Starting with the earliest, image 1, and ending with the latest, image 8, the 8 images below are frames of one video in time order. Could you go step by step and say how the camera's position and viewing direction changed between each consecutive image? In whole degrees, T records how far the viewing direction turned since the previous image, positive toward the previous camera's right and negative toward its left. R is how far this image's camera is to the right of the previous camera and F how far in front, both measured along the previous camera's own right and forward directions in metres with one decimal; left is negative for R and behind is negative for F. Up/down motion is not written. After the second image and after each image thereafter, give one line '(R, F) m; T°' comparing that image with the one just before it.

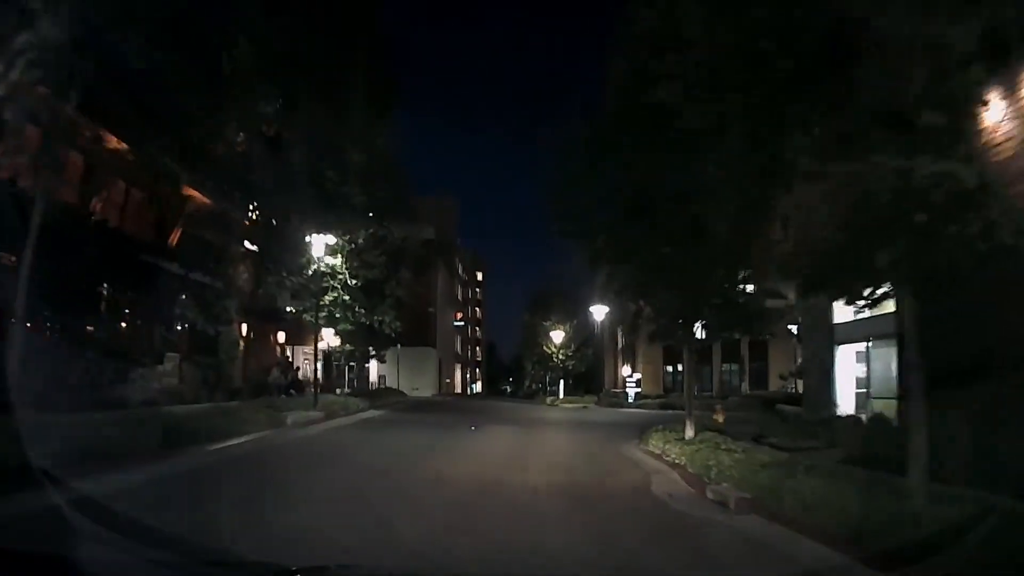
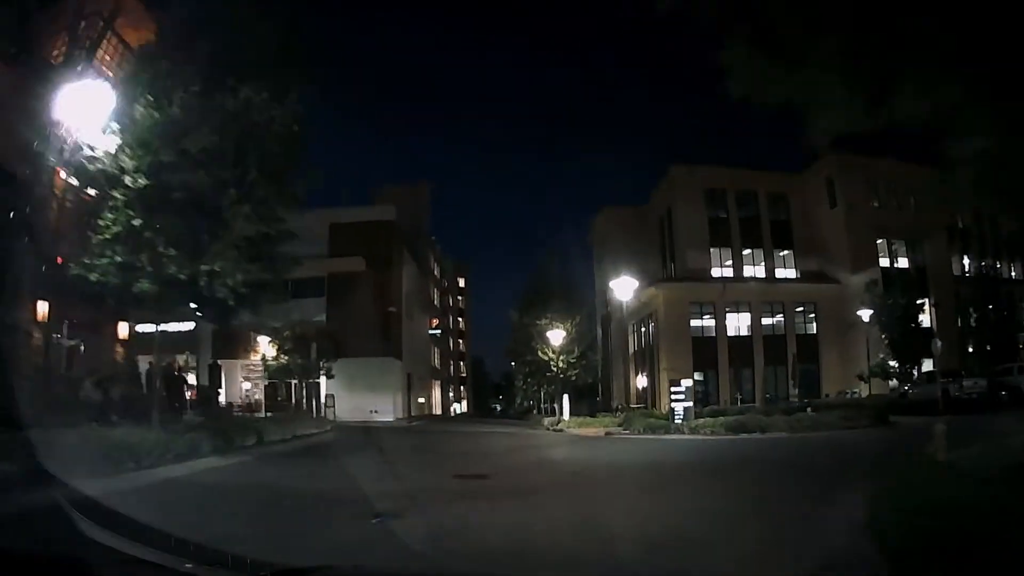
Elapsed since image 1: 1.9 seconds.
(+0.3, +12.7) m; +1°
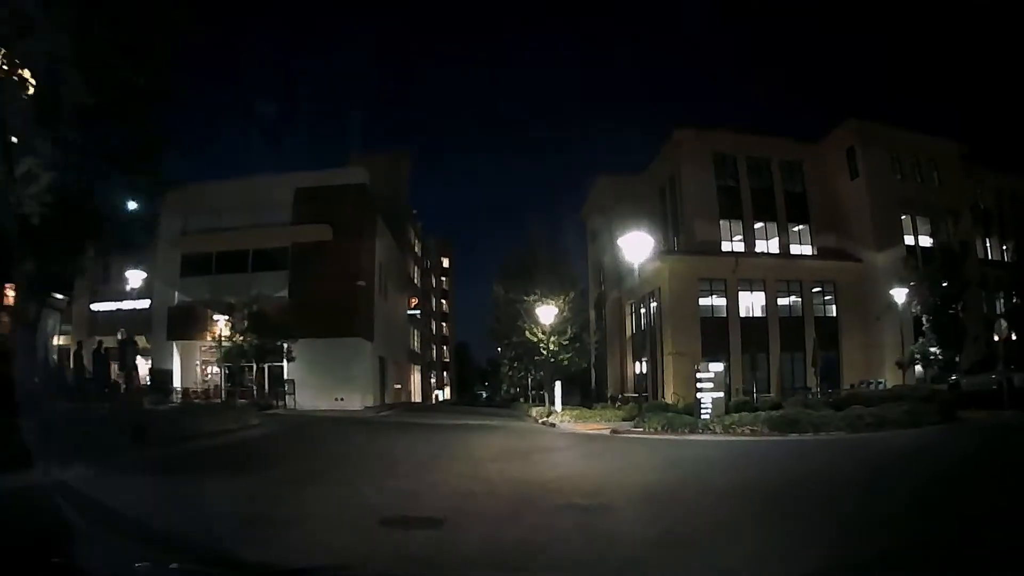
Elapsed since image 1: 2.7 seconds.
(+0.1, +4.8) m; +1°
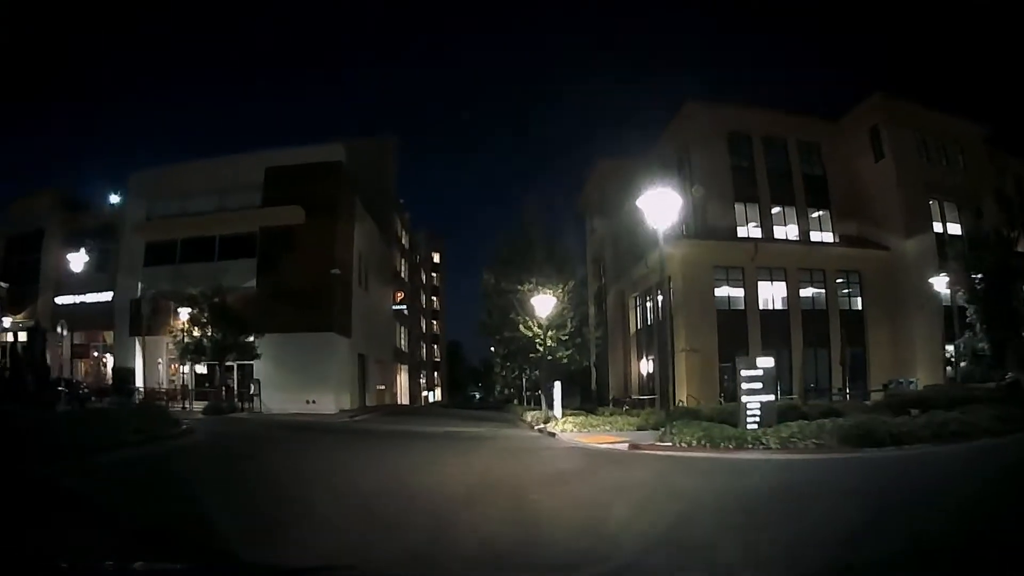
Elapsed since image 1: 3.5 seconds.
(+0.1, +3.9) m; 0°
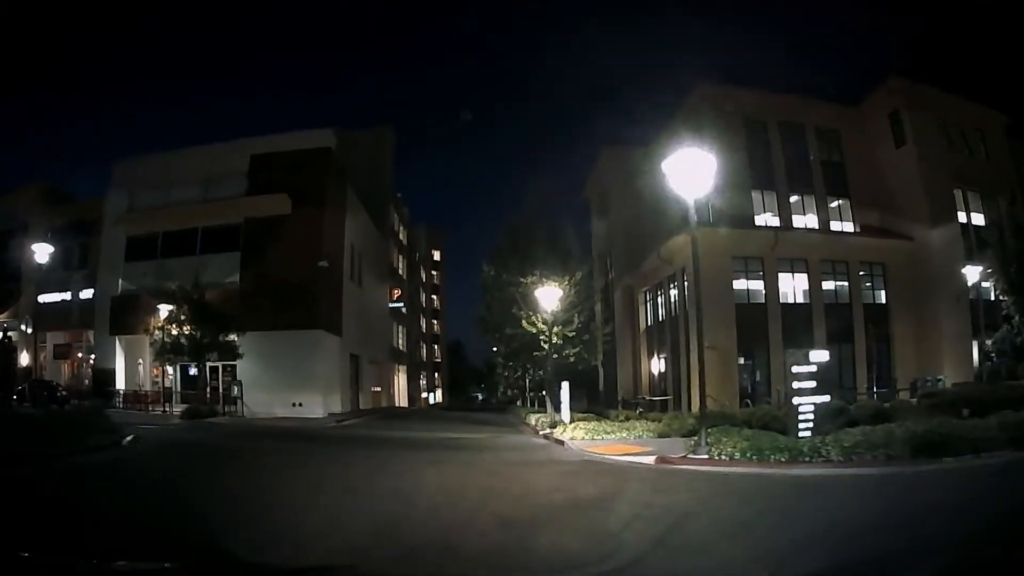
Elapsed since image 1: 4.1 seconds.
(0.0, +2.3) m; 0°
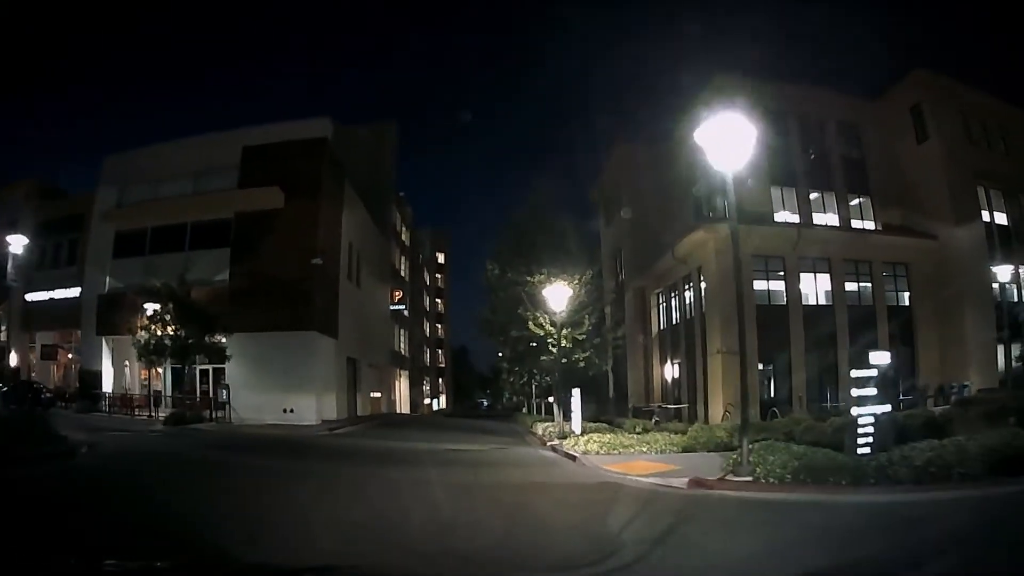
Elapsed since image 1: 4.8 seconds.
(0.0, +1.7) m; 0°
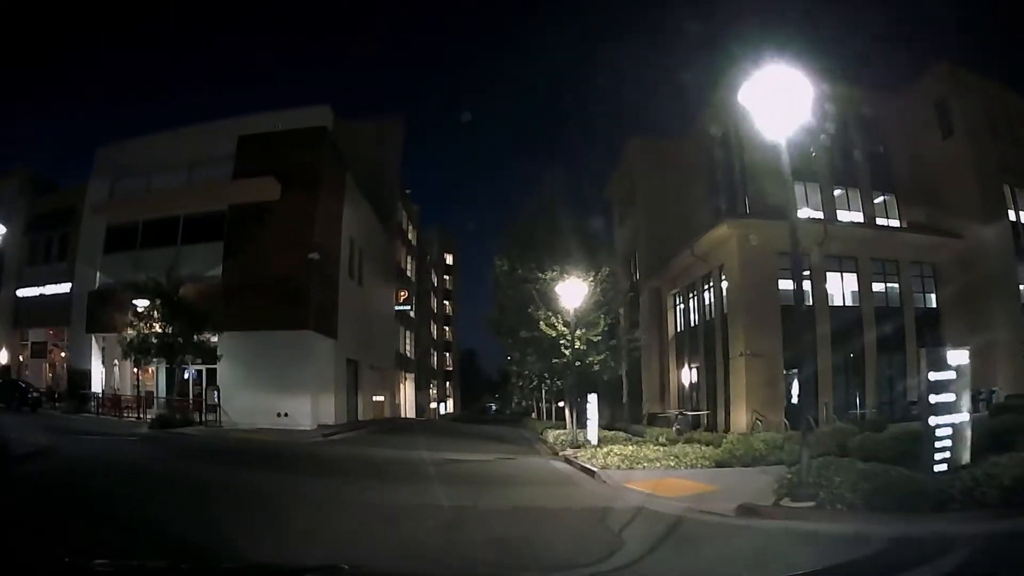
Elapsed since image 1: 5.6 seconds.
(0.0, +1.6) m; -1°
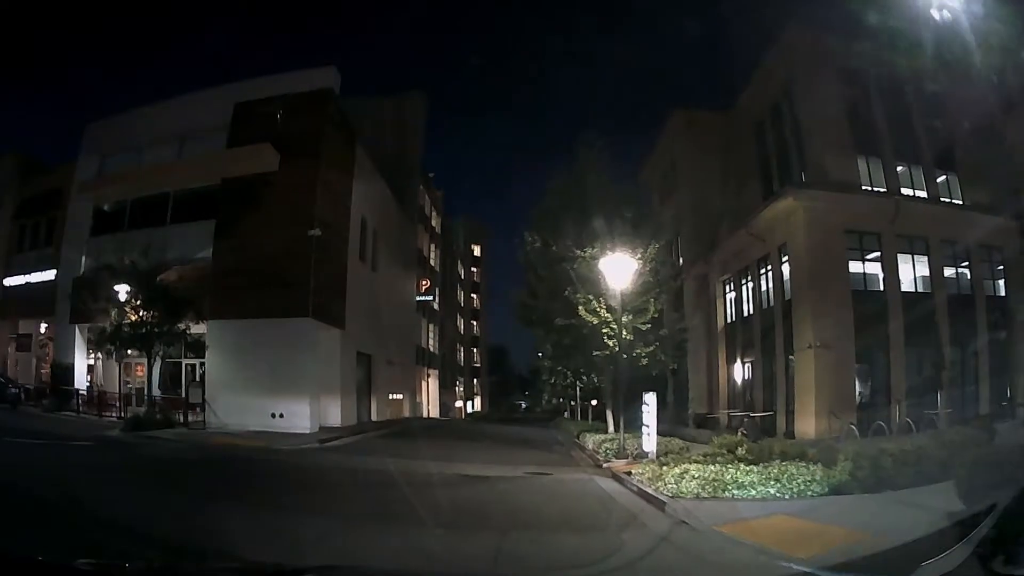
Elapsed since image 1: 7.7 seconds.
(-0.1, +3.4) m; -2°
